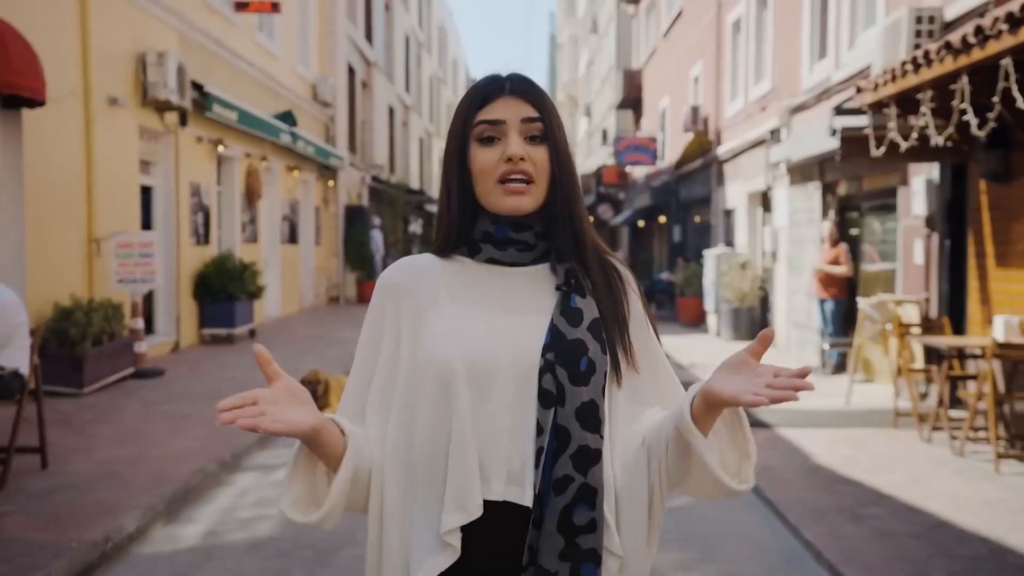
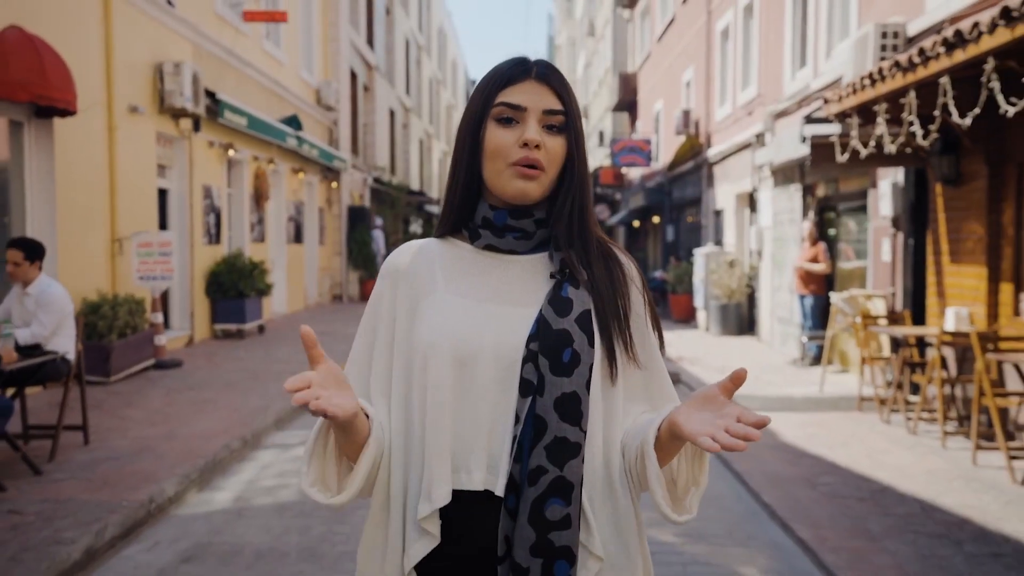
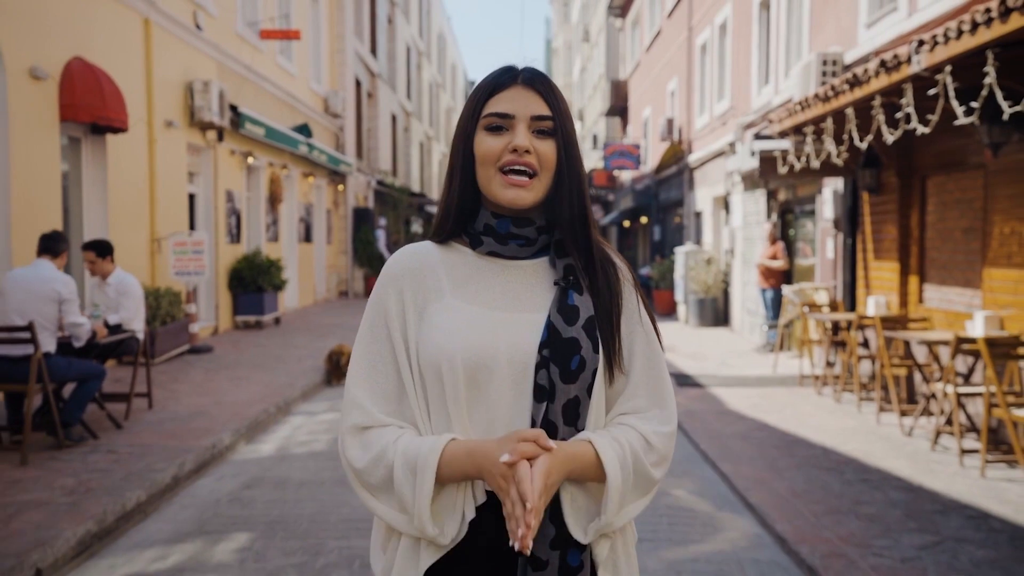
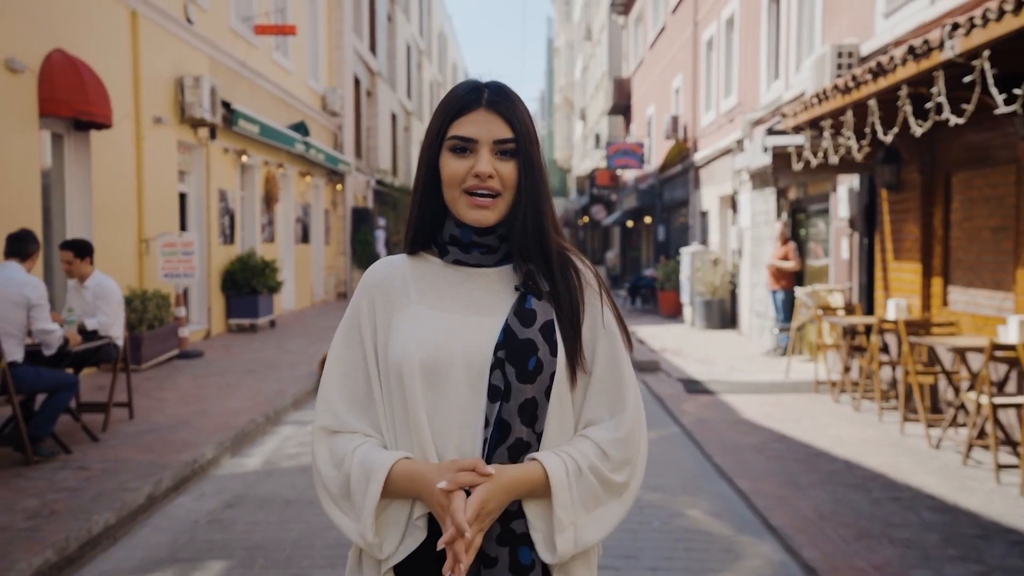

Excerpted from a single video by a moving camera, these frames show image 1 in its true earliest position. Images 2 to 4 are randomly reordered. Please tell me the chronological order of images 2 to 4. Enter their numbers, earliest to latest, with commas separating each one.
2, 4, 3
